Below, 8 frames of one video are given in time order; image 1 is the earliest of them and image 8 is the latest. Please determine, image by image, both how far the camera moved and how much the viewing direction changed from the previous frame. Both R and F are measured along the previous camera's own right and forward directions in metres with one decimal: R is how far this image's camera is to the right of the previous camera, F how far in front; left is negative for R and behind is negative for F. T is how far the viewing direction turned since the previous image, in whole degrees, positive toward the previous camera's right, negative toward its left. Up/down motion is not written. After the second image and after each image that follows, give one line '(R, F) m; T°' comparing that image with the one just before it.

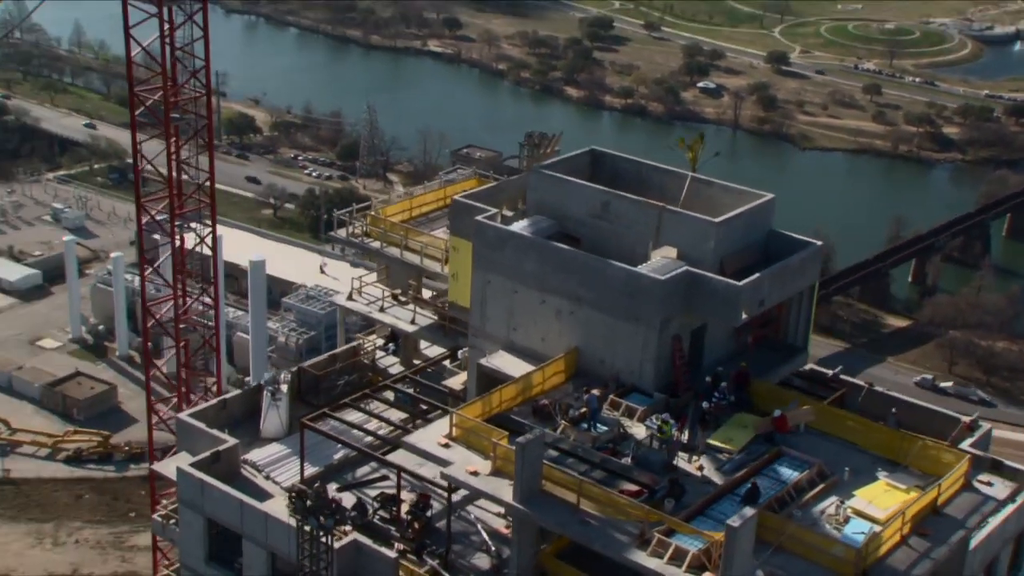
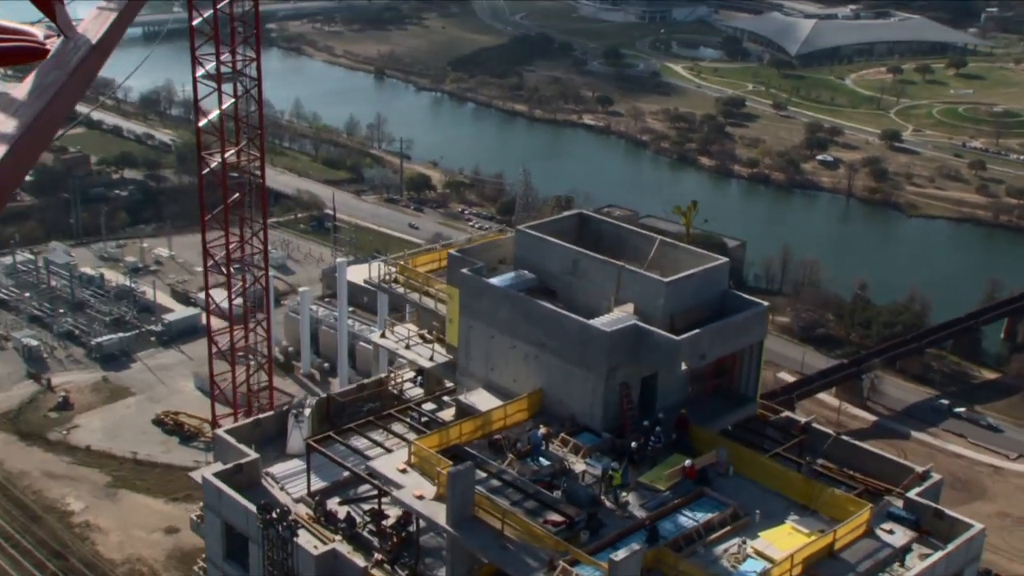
(+1.3, -1.5) m; -12°
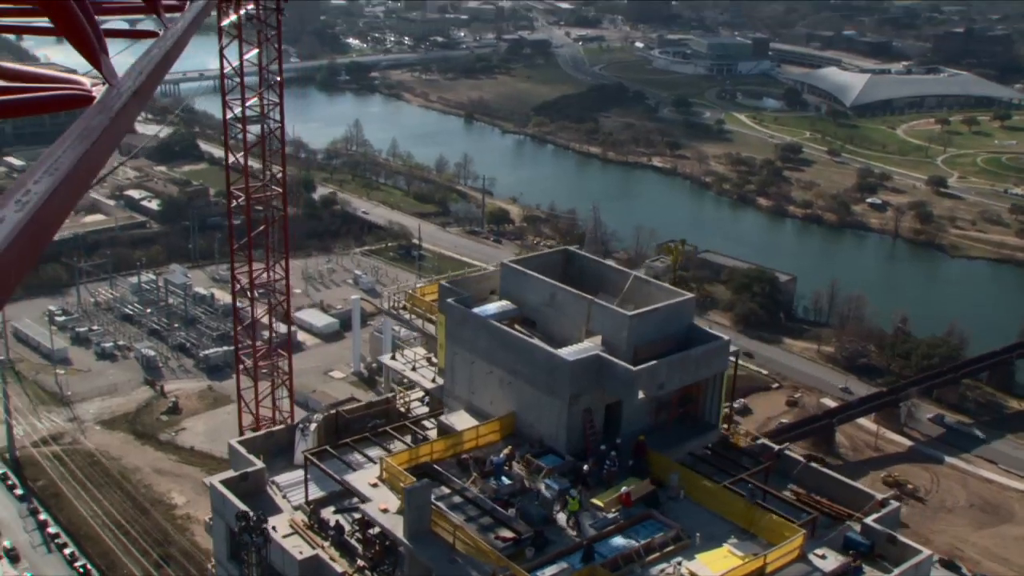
(+0.8, -1.0) m; -7°
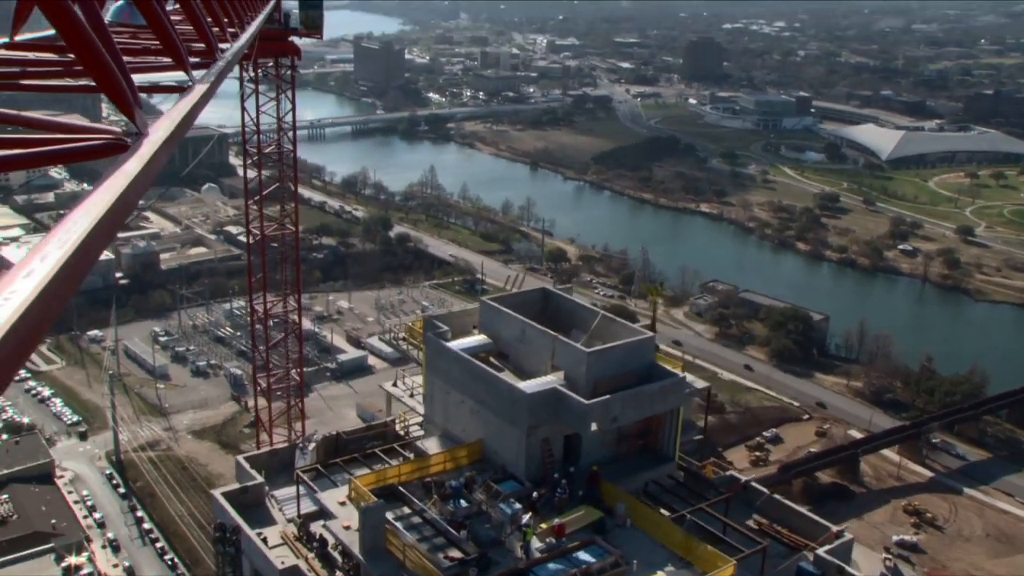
(+0.8, -0.9) m; -6°
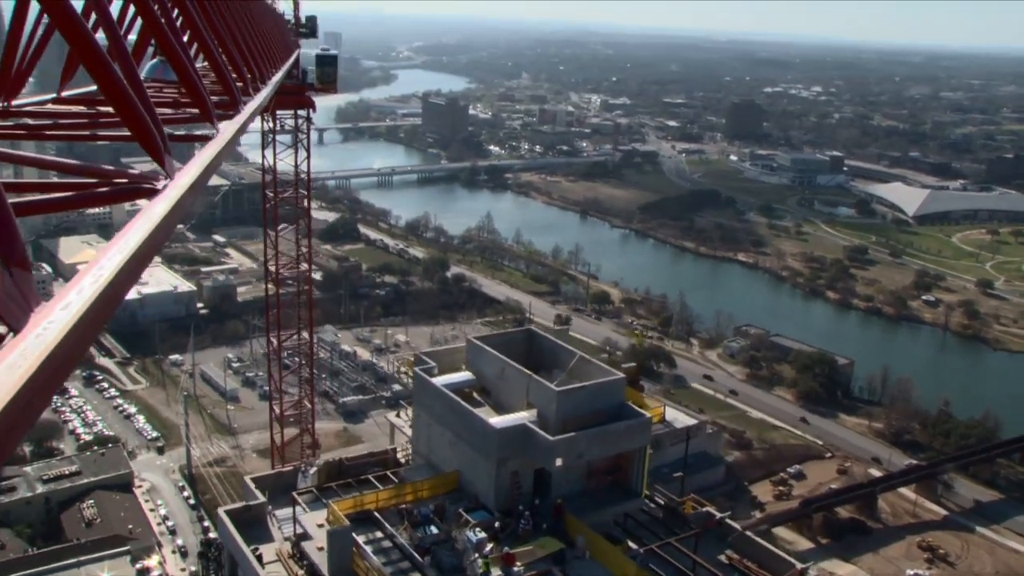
(+0.6, -0.8) m; -4°
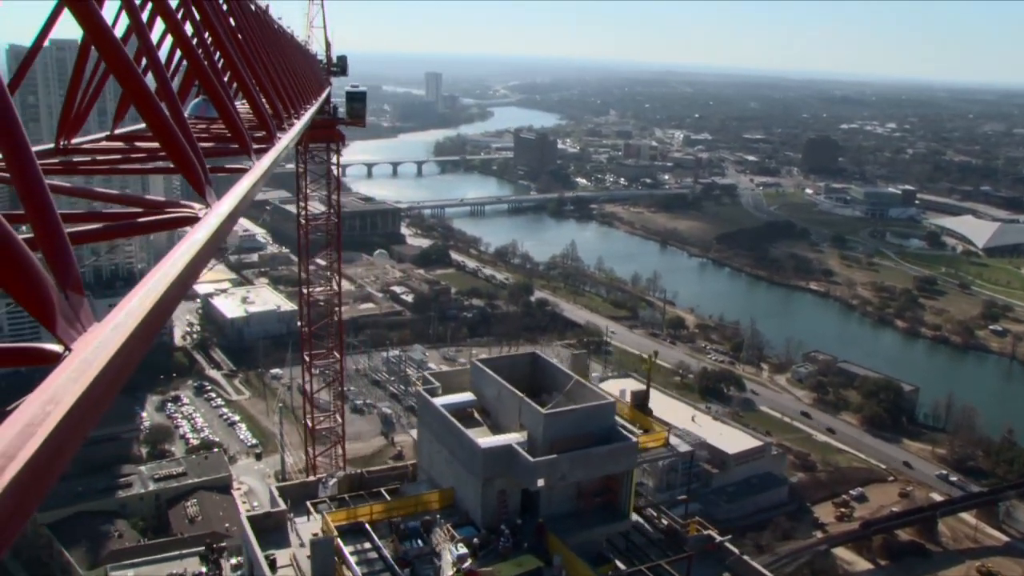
(+0.9, -0.6) m; -7°
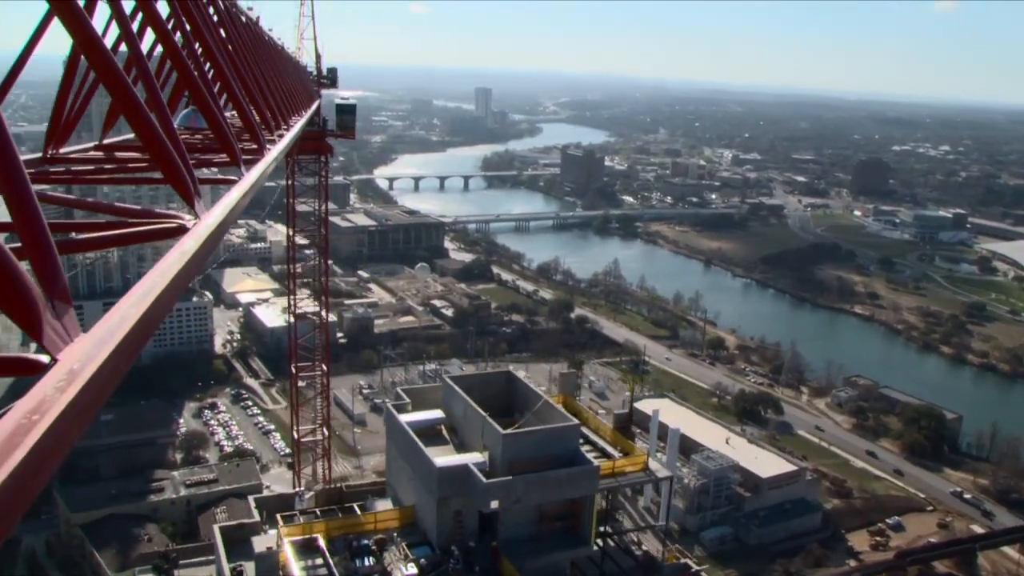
(+0.7, +0.1) m; -4°
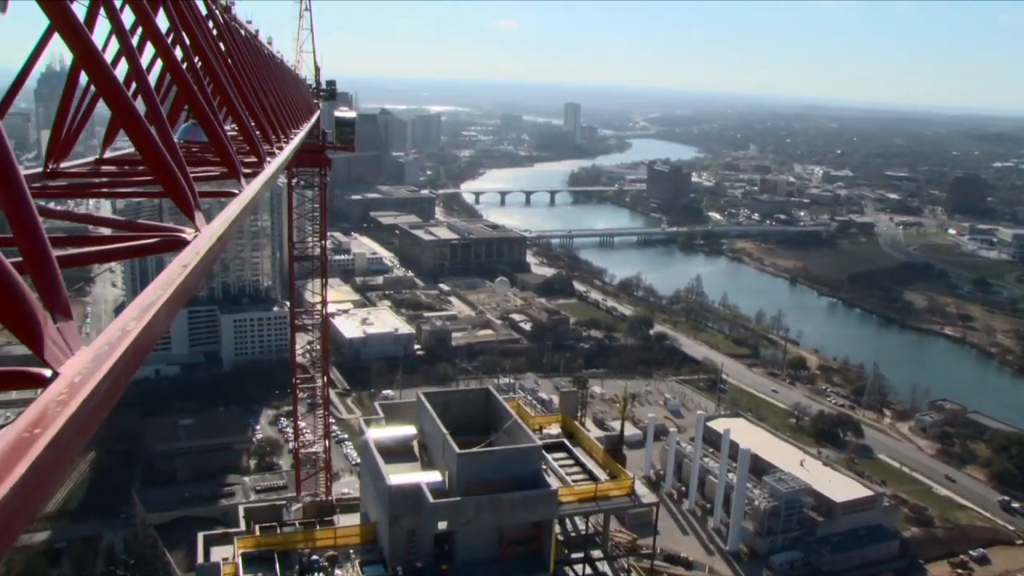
(+1.0, +0.1) m; -7°
